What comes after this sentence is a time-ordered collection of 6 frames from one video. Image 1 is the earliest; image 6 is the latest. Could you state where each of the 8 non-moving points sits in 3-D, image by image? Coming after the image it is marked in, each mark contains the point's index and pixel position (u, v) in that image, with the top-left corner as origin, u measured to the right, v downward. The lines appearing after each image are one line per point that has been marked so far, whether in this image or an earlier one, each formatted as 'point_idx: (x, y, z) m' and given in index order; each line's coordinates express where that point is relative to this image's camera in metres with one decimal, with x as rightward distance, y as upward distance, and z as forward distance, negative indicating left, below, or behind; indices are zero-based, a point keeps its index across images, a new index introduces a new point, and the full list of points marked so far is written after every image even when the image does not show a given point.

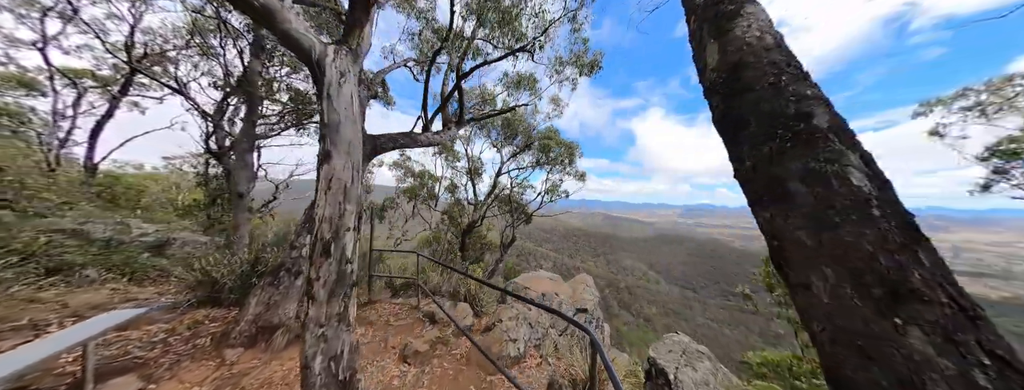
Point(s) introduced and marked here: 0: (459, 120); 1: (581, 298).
0: (-1.1, +1.7, +5.2) m
1: (+2.2, -3.2, +7.2) m
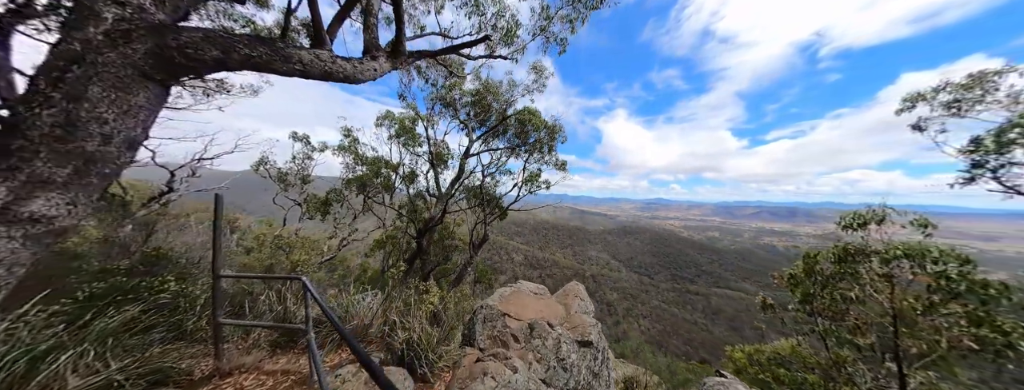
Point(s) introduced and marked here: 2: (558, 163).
0: (-1.5, +1.9, +3.2) m
1: (+1.6, -2.9, +5.6) m
2: (+2.2, +1.5, +11.6) m
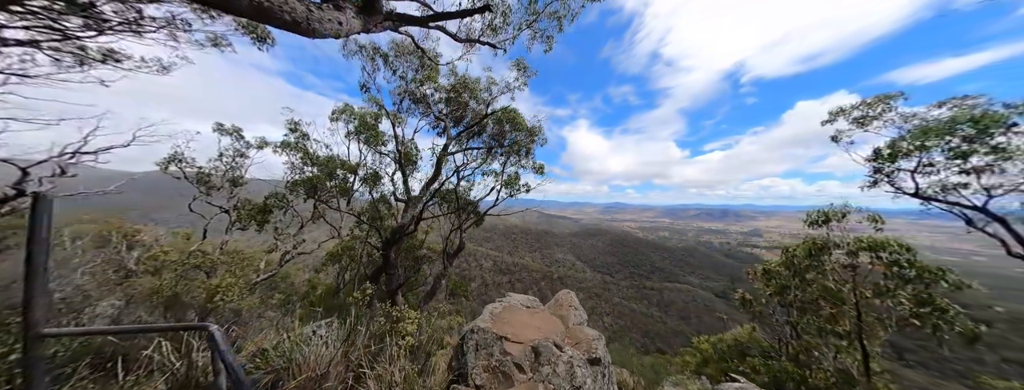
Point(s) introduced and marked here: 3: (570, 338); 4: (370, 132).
0: (-1.4, +1.9, +2.4) m
1: (+1.4, -2.9, +5.1) m
2: (+1.1, +1.3, +11.2) m
3: (+1.2, -2.9, +5.1) m
4: (-5.4, +2.4, +9.2) m
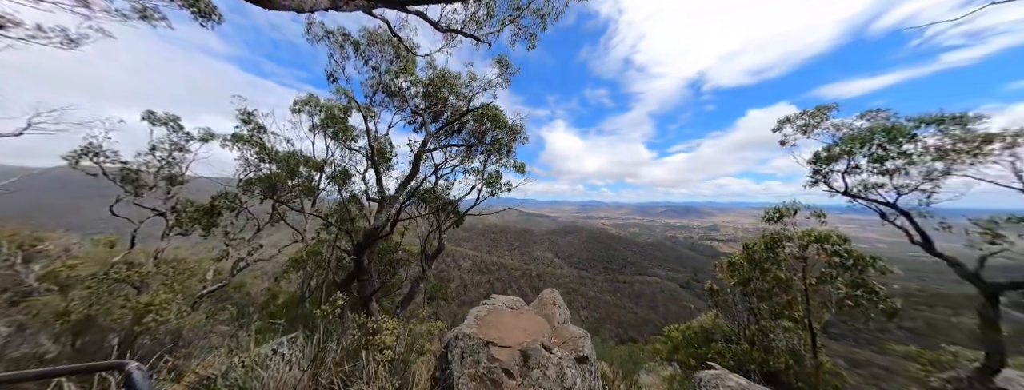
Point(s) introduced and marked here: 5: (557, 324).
0: (-1.4, +1.9, +2.0) m
1: (+1.1, -2.9, +5.1) m
2: (+0.2, +1.4, +11.1) m
3: (+0.9, -2.9, +5.1) m
4: (-6.1, +2.4, +8.5) m
5: (+1.0, -3.0, +5.6) m
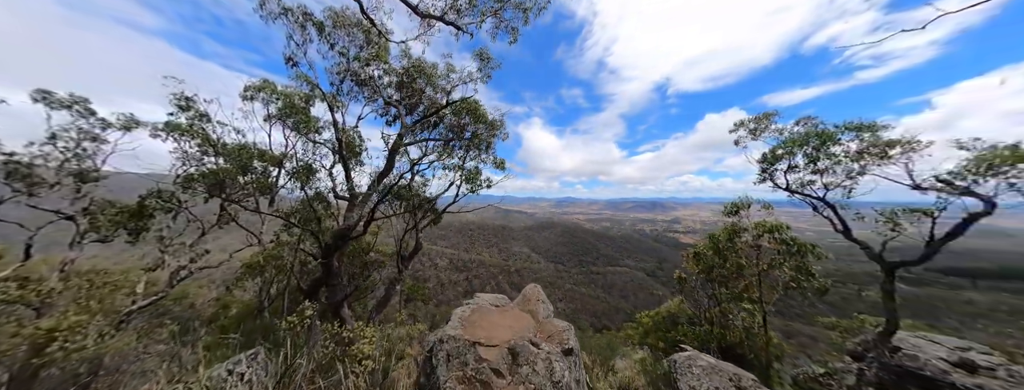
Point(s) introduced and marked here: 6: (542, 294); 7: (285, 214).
0: (-1.4, +1.9, +1.7) m
1: (+0.8, -2.8, +5.0) m
2: (-0.7, +1.5, +10.9) m
3: (+0.6, -2.8, +5.0) m
4: (-6.7, +2.5, +7.6) m
5: (+0.7, -2.9, +5.6) m
6: (+0.8, -2.7, +6.7) m
7: (-7.3, -0.6, +7.7) m
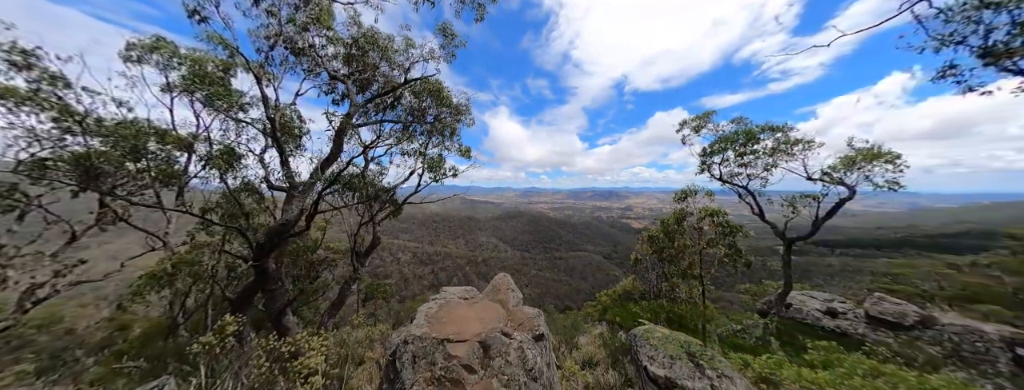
0: (-1.6, +2.0, +1.1) m
1: (+0.2, -2.6, +4.9) m
2: (-2.2, +2.0, +10.3) m
3: (+0.1, -2.6, +4.9) m
4: (-7.7, +2.7, +6.2) m
5: (0.0, -2.6, +5.5) m
6: (0.0, -2.4, +6.6) m
7: (-8.2, -0.4, +6.3) m
